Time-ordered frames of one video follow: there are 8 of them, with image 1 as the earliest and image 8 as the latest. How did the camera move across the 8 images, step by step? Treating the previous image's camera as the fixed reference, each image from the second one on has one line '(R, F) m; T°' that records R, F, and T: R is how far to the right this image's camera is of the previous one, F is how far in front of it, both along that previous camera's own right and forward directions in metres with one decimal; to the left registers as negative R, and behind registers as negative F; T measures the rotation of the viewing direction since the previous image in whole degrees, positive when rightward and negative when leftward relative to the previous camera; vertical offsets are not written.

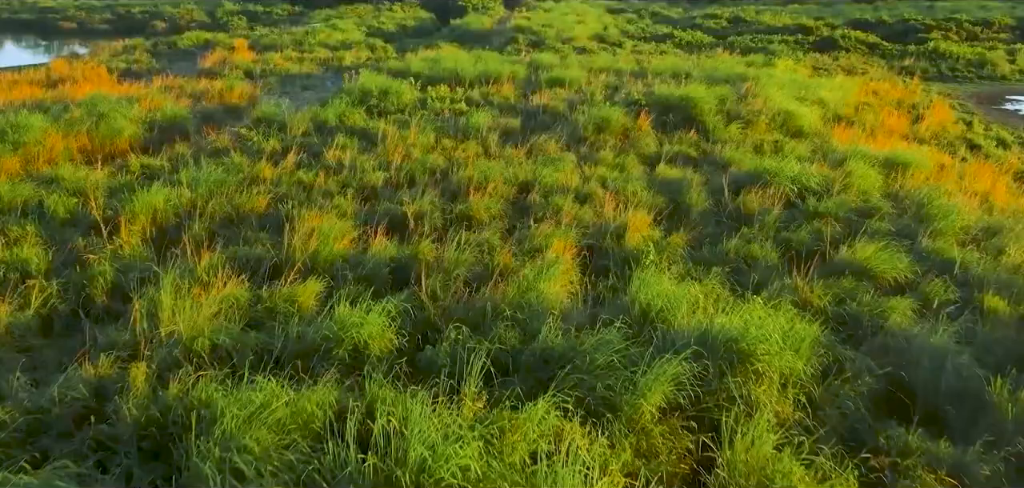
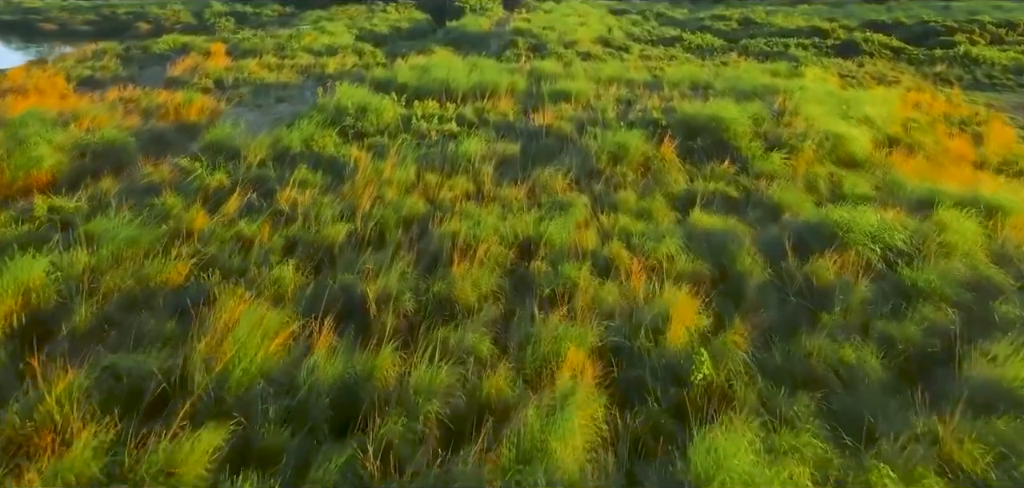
(0.0, +1.8) m; 0°
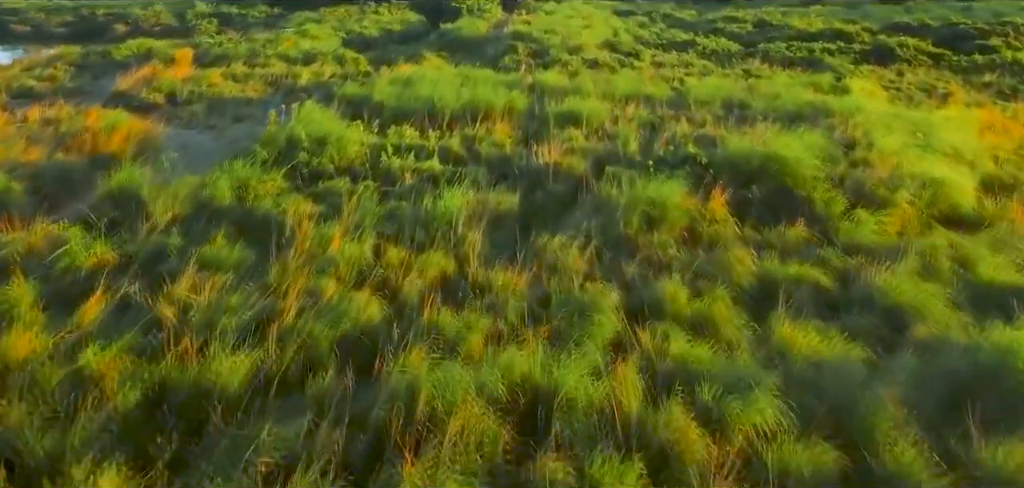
(0.0, +2.3) m; 0°
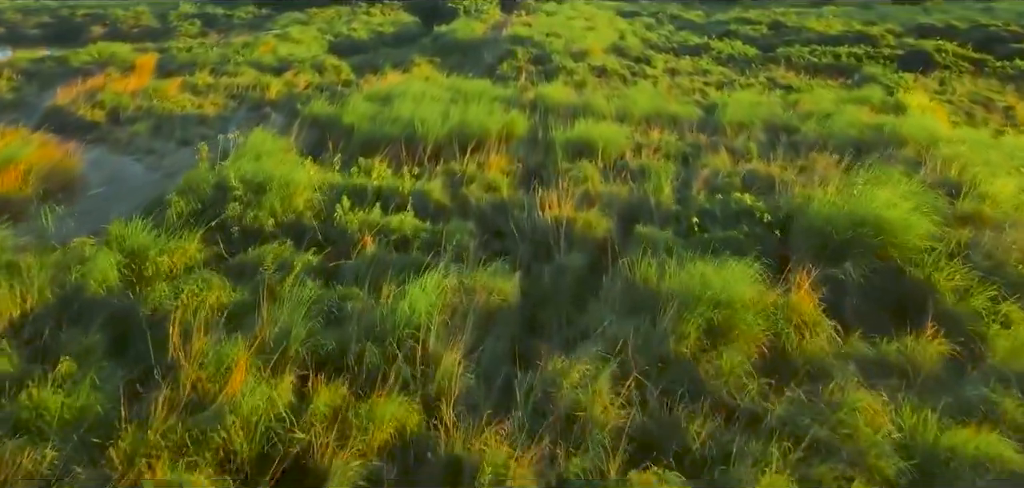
(0.0, +2.0) m; 0°
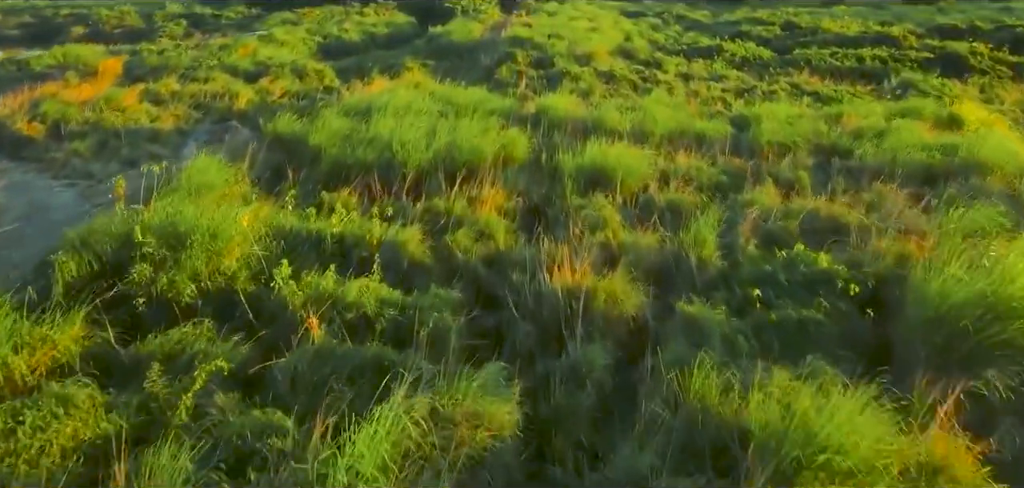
(0.0, +1.6) m; 0°
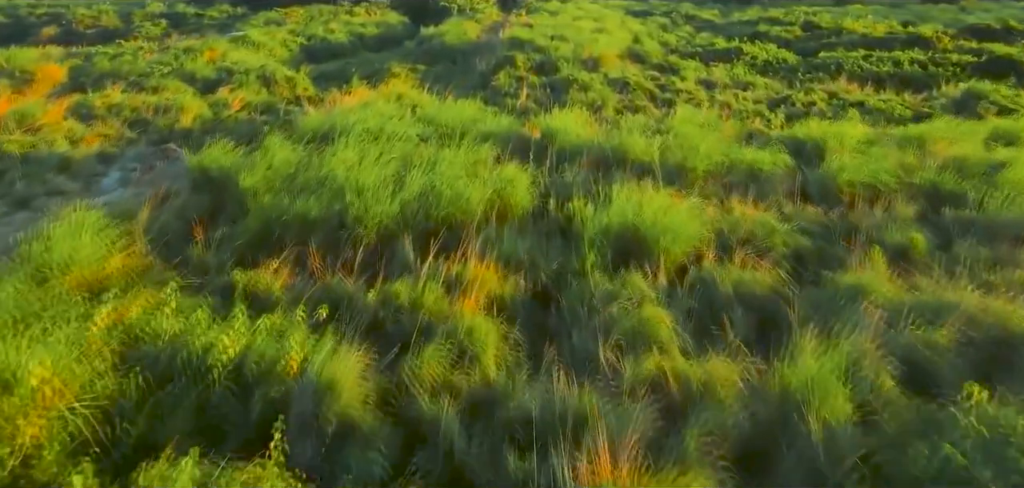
(0.0, +2.1) m; 0°
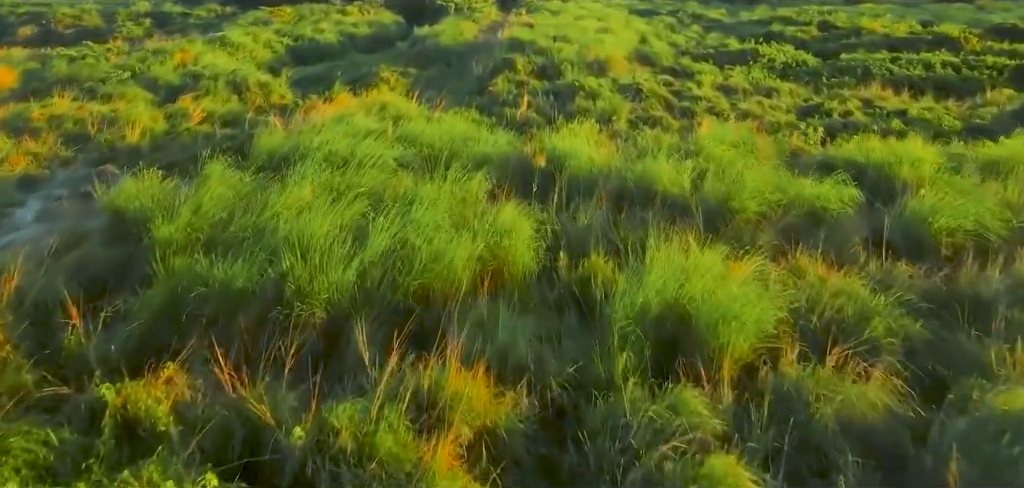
(0.0, +1.5) m; 0°
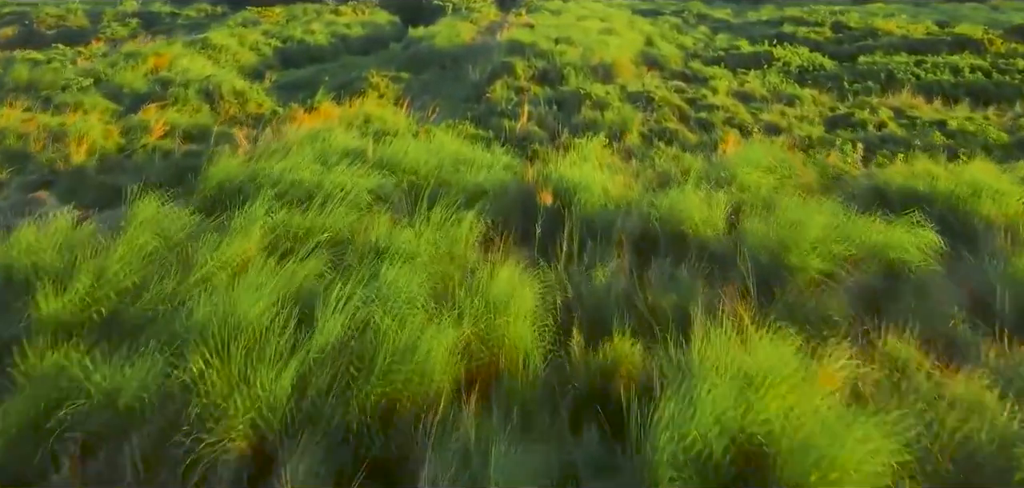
(0.0, +1.1) m; 0°
